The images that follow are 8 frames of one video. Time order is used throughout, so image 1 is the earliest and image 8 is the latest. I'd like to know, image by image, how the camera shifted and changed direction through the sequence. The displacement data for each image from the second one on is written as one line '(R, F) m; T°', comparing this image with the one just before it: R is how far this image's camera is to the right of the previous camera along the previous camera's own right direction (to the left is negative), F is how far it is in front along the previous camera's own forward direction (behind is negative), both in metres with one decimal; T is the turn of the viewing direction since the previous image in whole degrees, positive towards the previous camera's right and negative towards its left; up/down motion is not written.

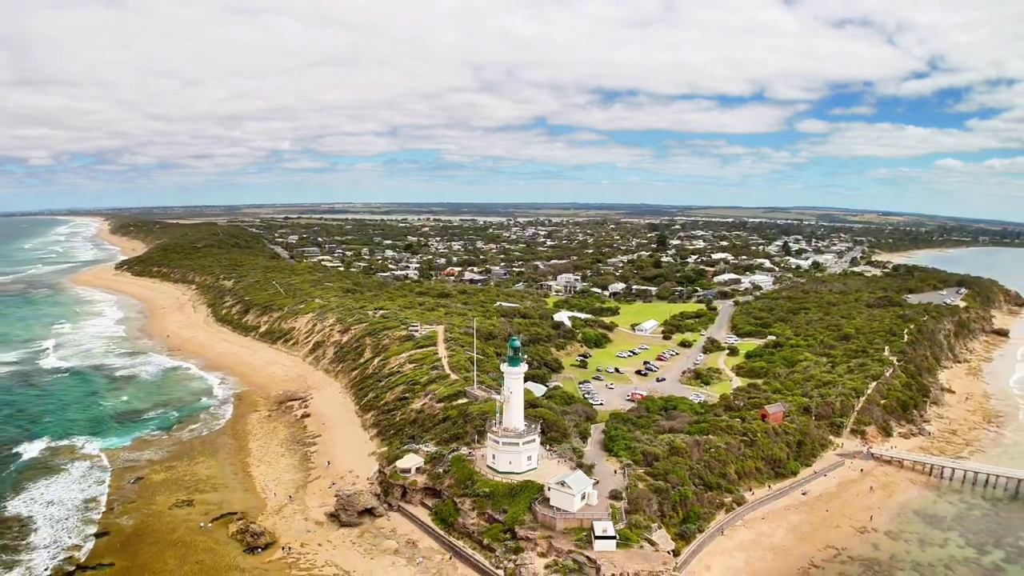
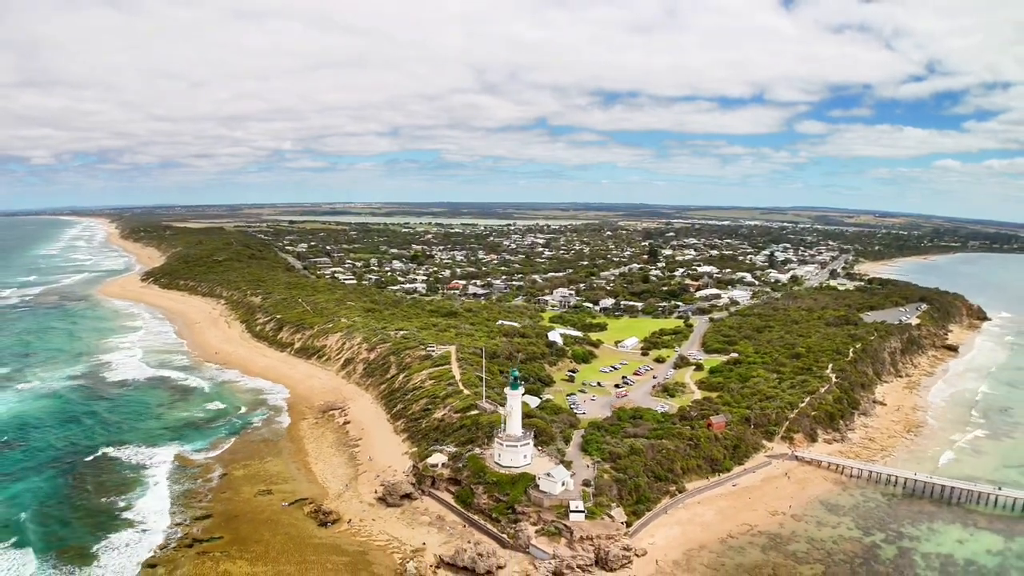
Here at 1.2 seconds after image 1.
(0.0, -4.0) m; 0°
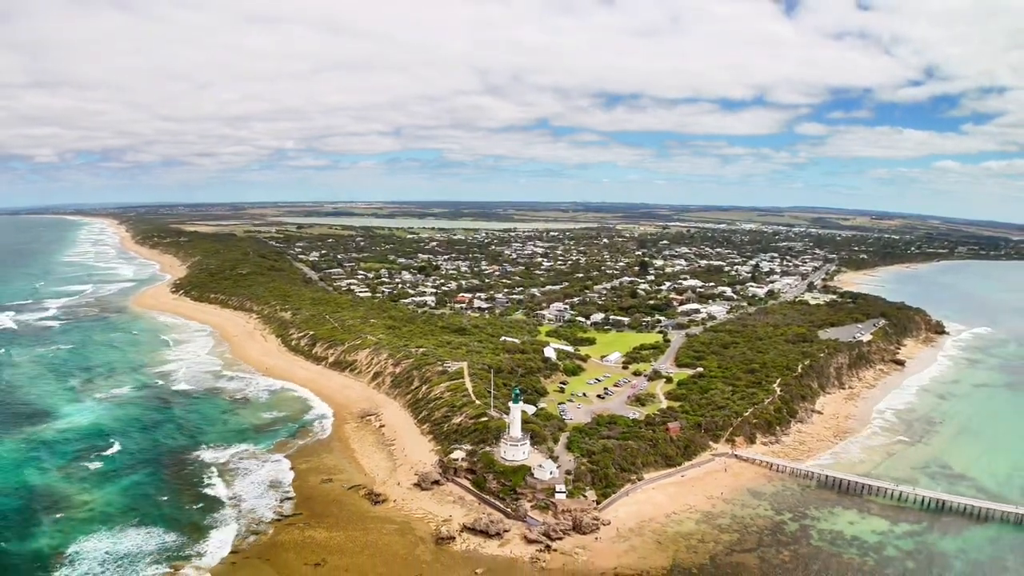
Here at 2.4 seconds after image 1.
(-0.1, -5.2) m; 0°
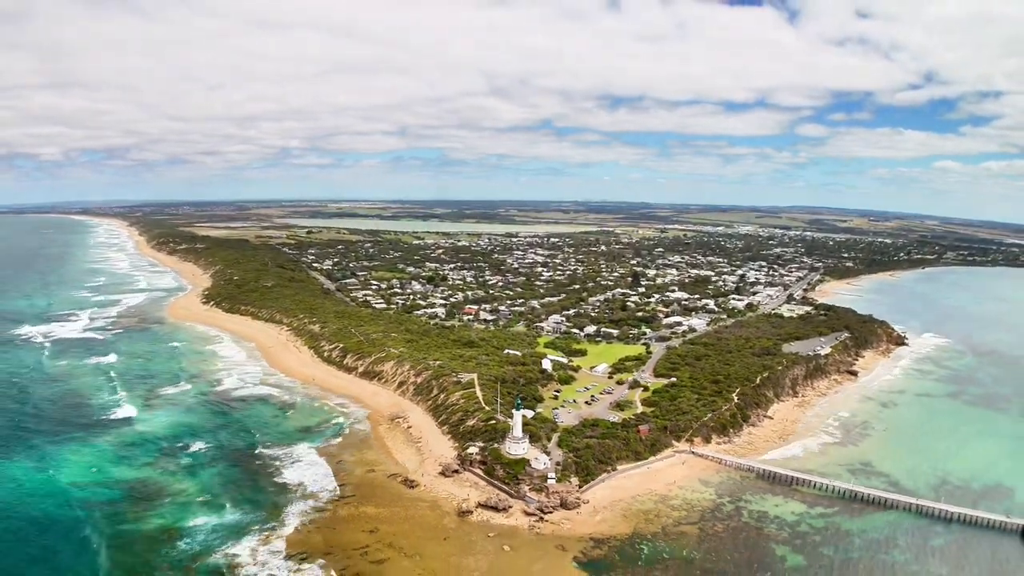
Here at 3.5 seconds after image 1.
(-0.1, -6.0) m; 0°
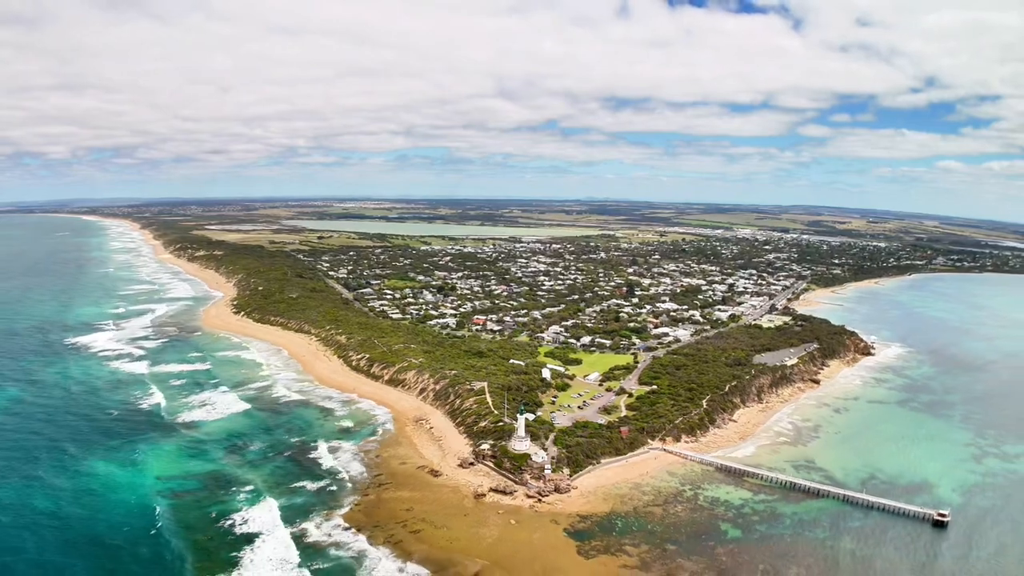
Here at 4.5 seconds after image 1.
(-0.1, -6.6) m; 0°
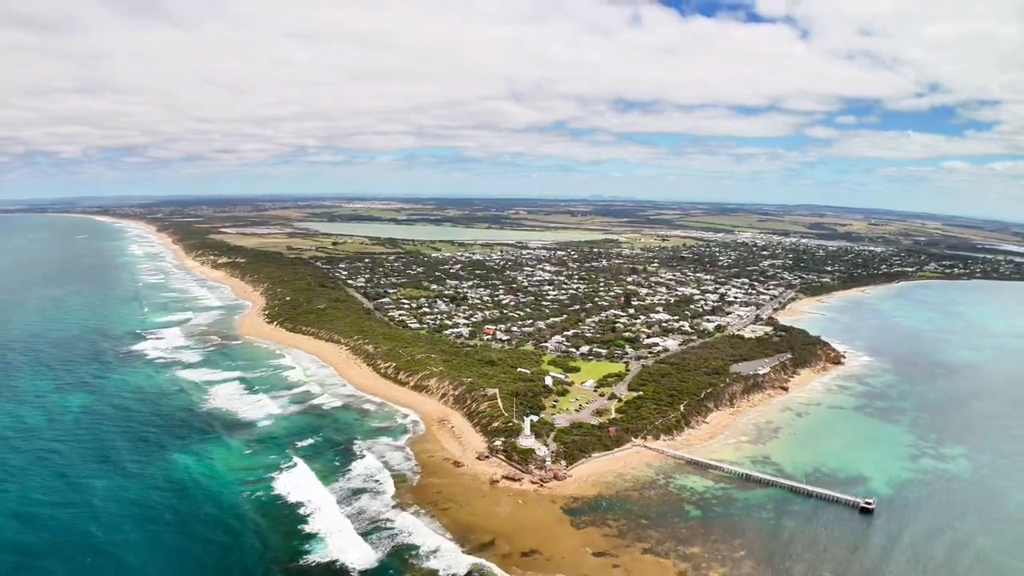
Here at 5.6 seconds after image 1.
(-0.2, -7.8) m; -1°
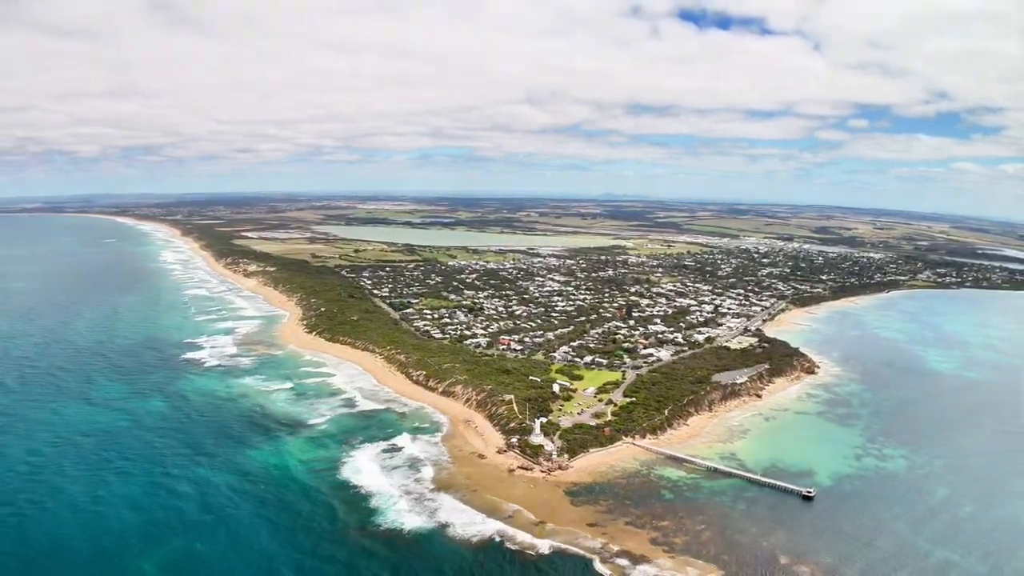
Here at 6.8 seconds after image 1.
(-0.3, -10.2) m; -1°
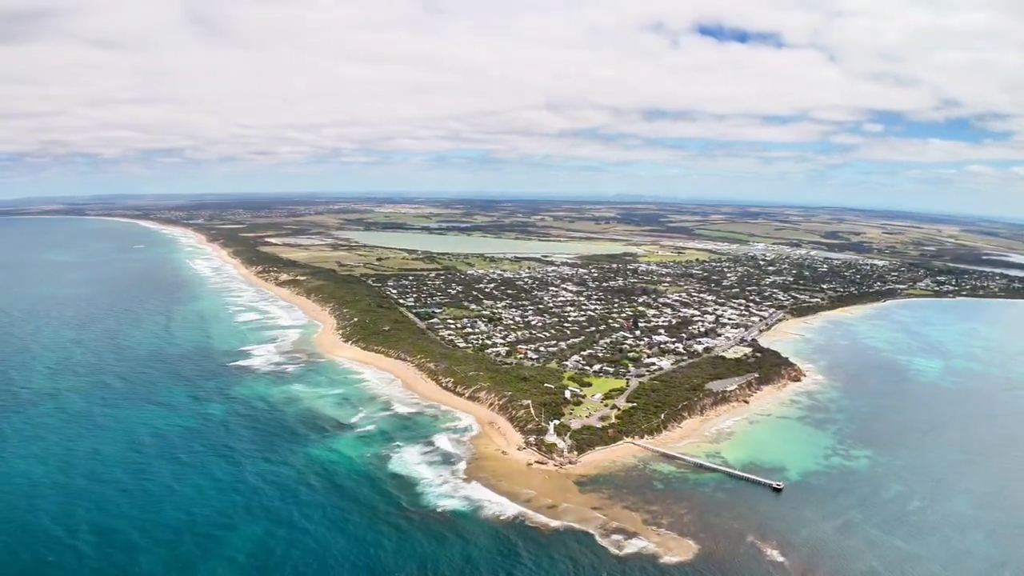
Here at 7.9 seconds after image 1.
(-0.5, -9.9) m; -1°
